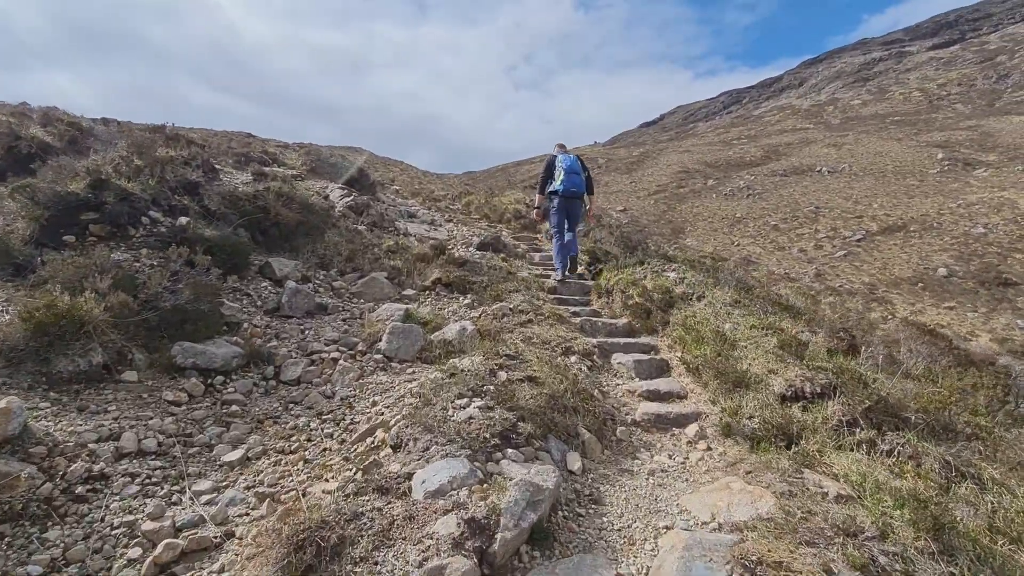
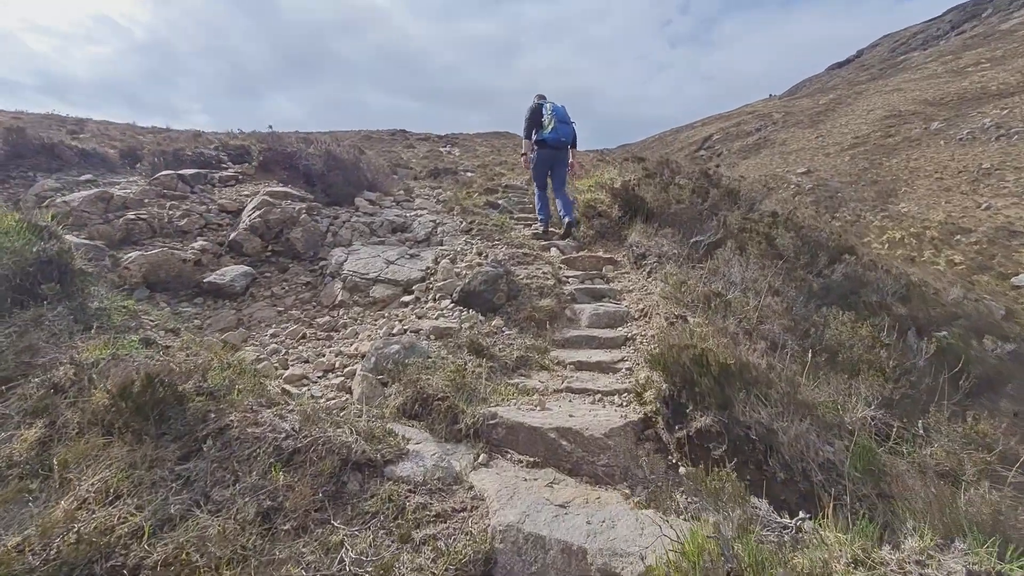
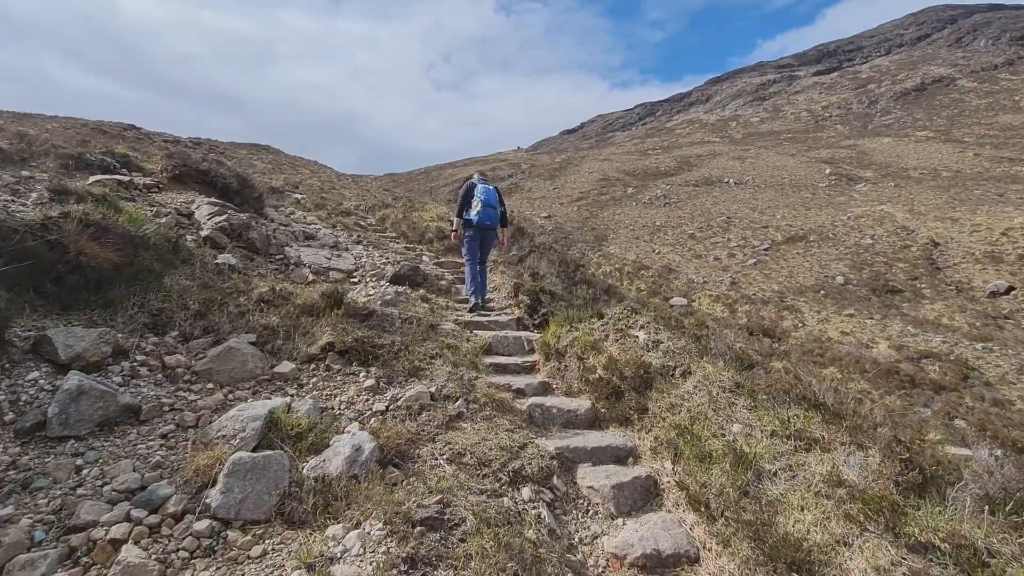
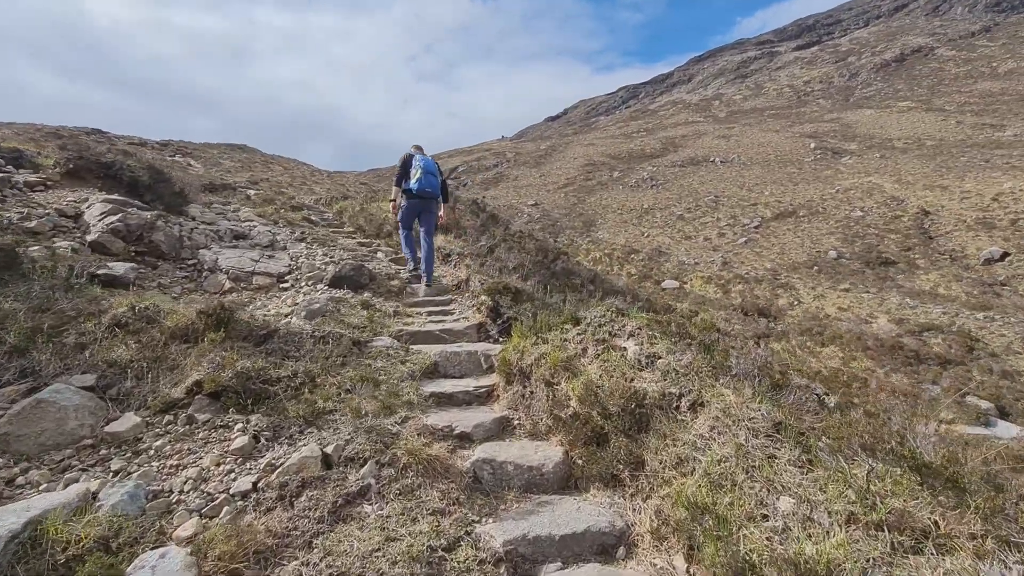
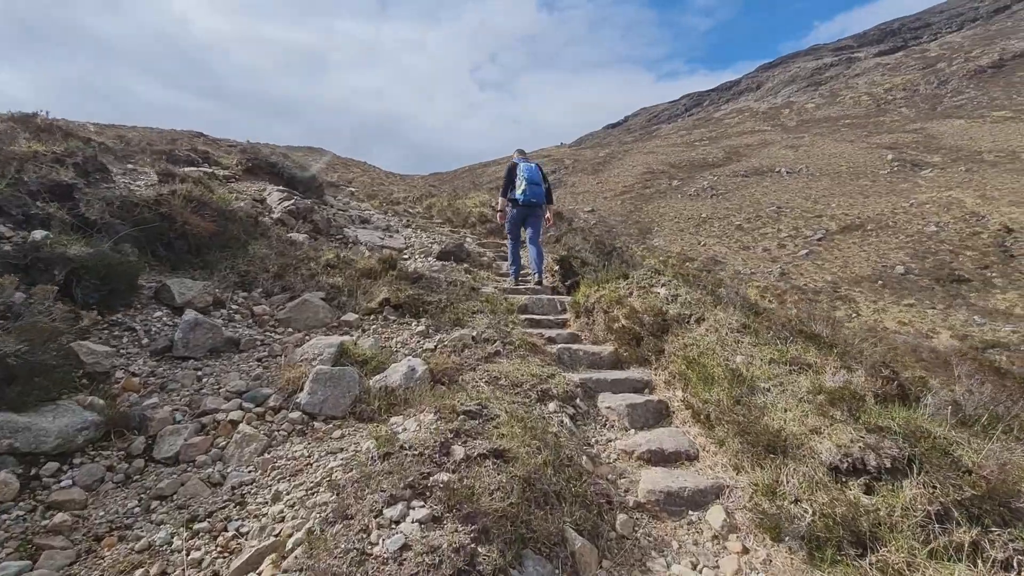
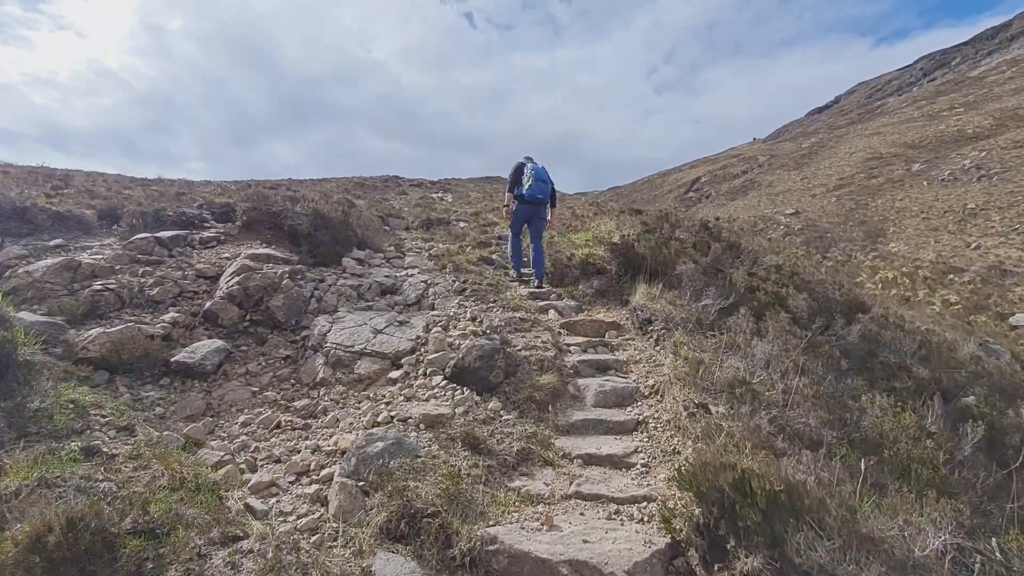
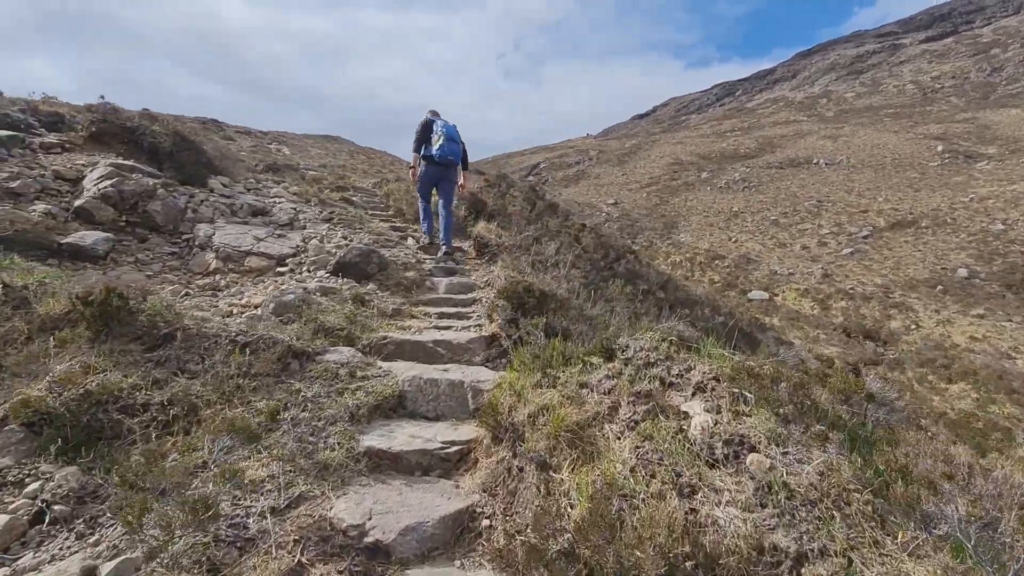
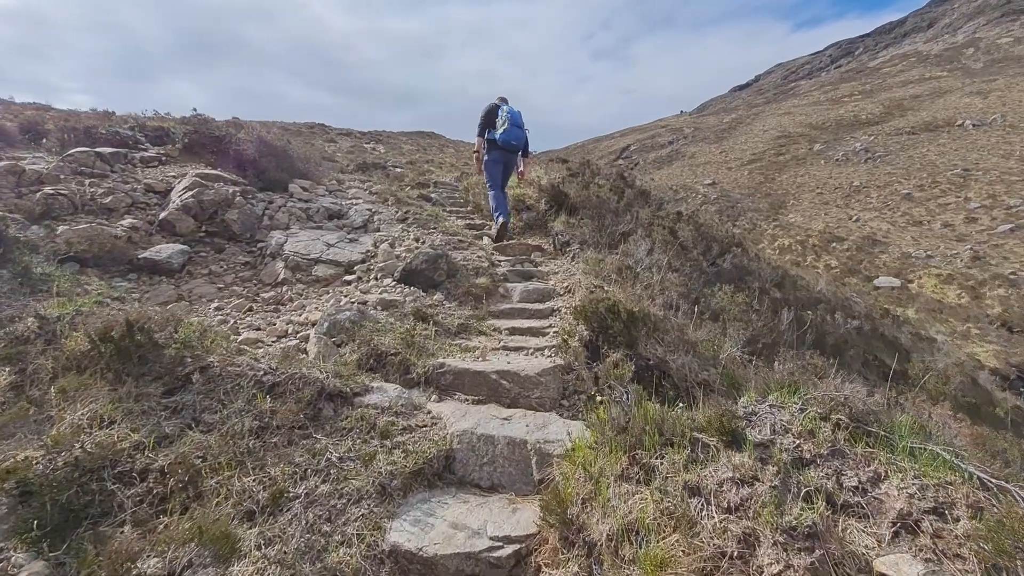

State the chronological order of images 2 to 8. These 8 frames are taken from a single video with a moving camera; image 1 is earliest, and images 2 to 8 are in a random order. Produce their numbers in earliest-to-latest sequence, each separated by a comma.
5, 3, 4, 7, 8, 2, 6
